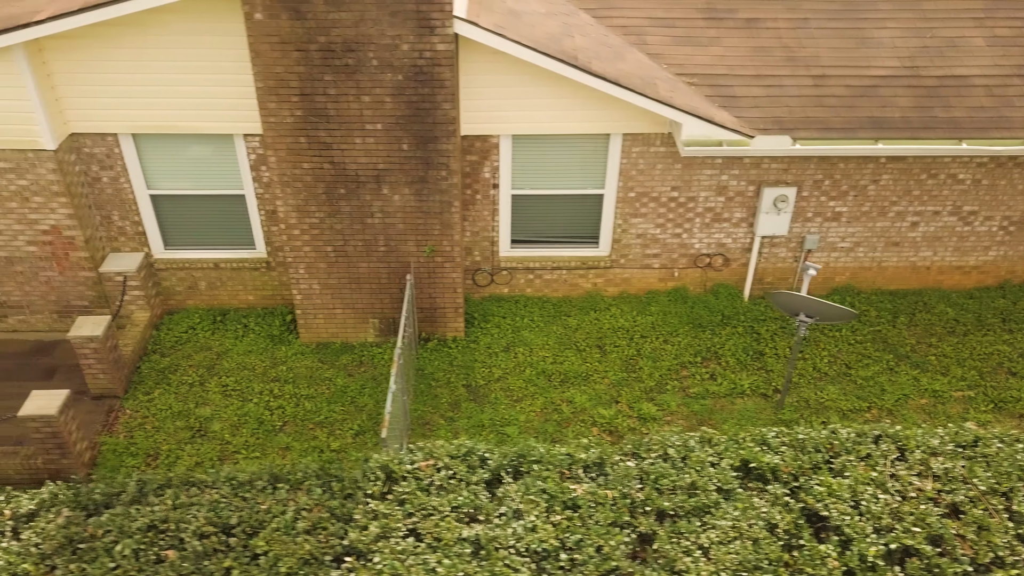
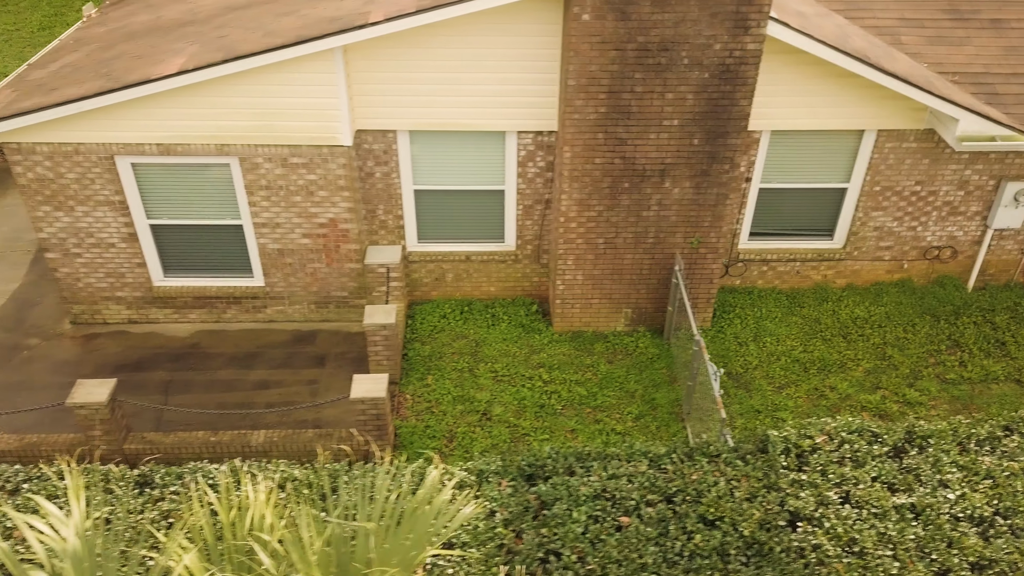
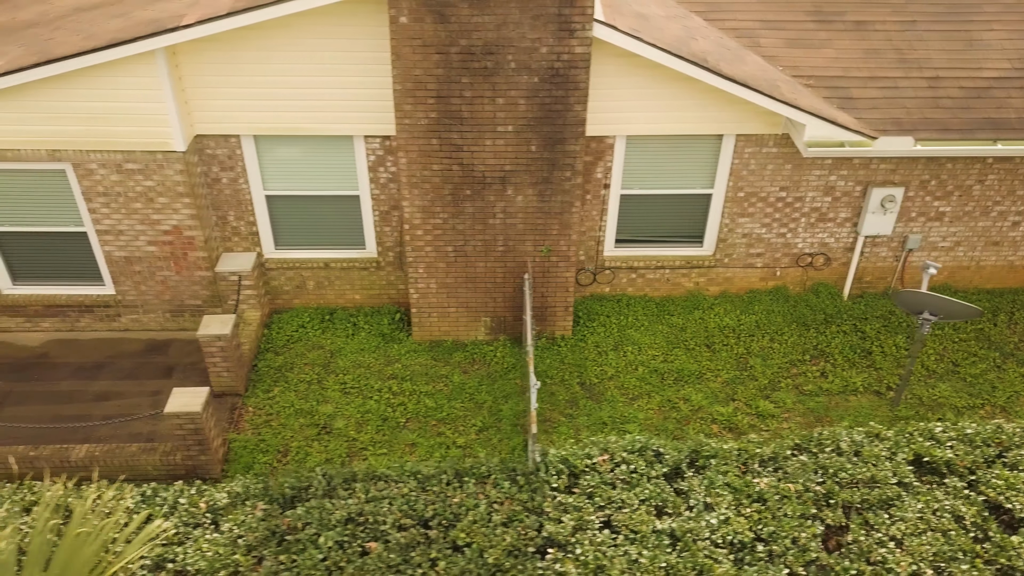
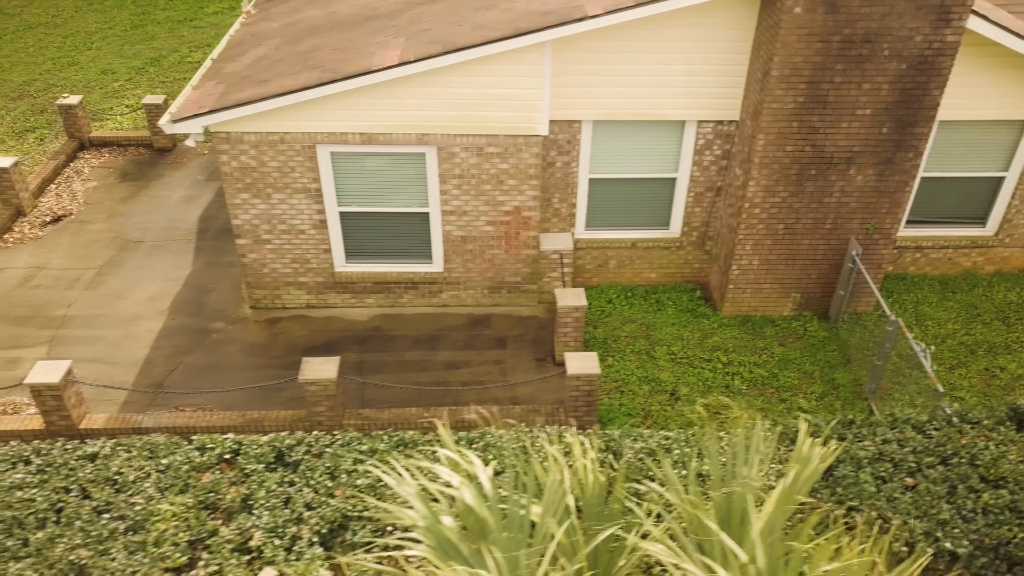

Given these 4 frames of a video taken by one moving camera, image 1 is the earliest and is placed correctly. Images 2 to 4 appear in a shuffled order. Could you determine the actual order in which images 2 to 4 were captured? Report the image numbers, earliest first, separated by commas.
3, 2, 4
